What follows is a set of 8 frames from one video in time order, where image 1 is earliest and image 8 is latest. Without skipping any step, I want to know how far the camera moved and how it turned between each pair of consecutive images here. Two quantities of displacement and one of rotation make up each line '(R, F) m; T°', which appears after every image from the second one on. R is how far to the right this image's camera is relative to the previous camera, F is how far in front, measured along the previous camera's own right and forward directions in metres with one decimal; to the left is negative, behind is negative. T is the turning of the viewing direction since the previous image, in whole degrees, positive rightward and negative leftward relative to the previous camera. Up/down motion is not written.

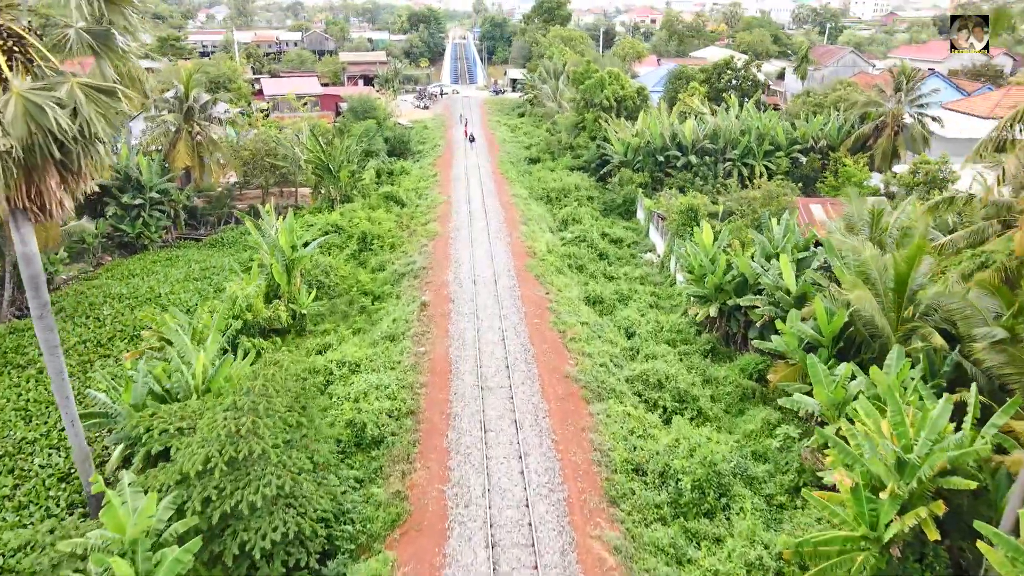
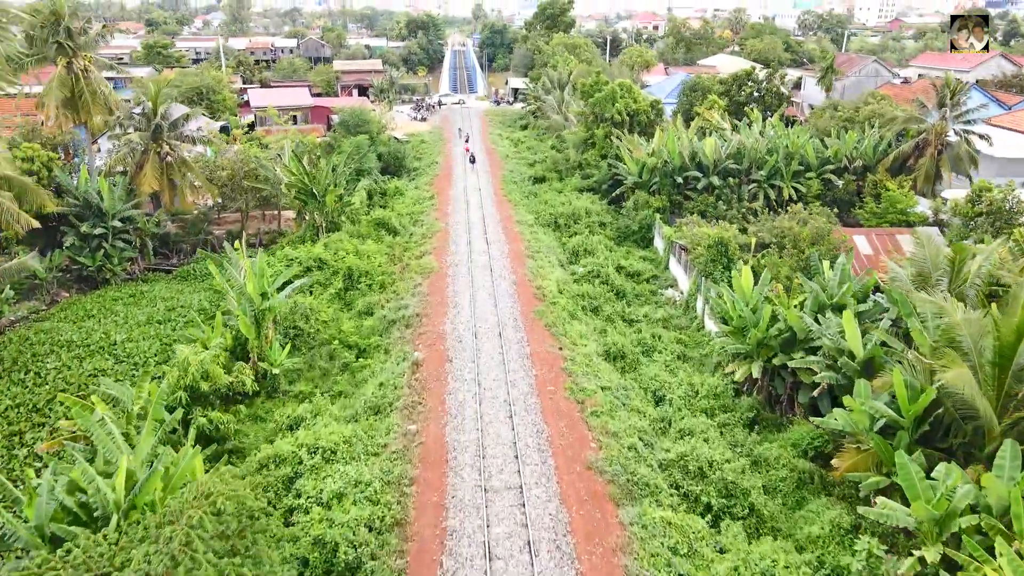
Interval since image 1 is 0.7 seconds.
(-0.1, +2.3) m; 0°
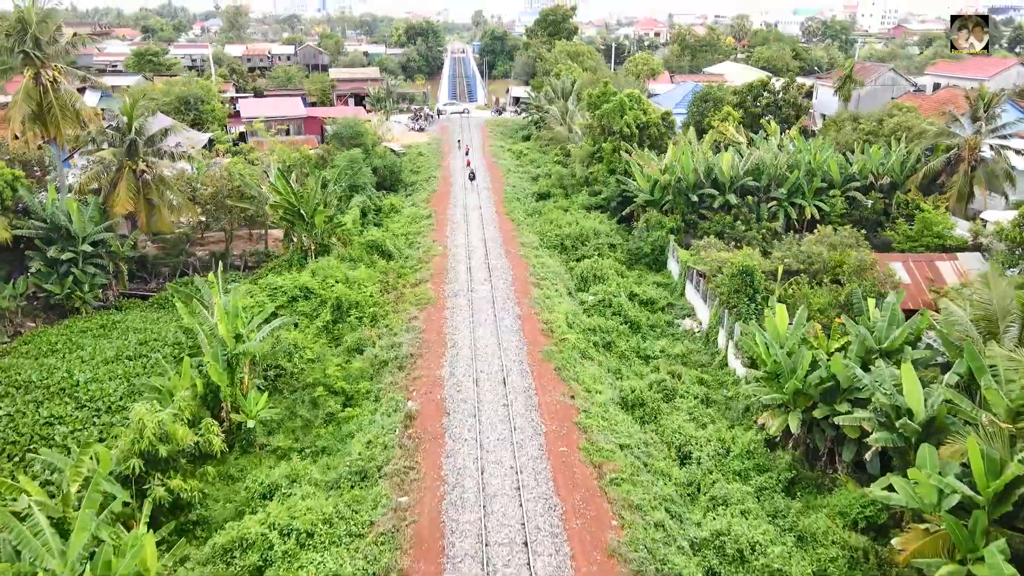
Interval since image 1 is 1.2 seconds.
(-0.1, +1.5) m; 0°
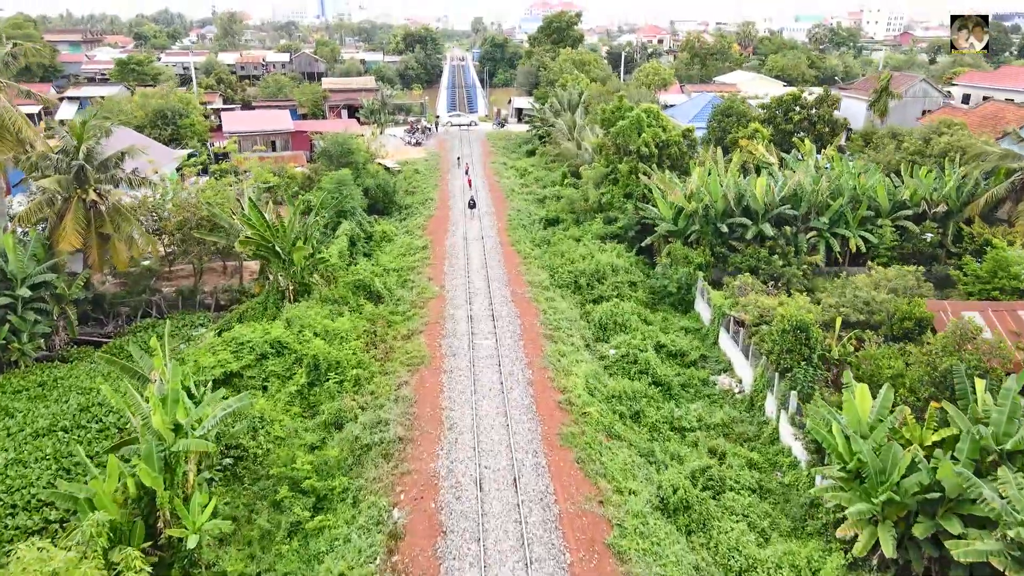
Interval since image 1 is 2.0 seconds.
(-0.2, +2.6) m; 0°
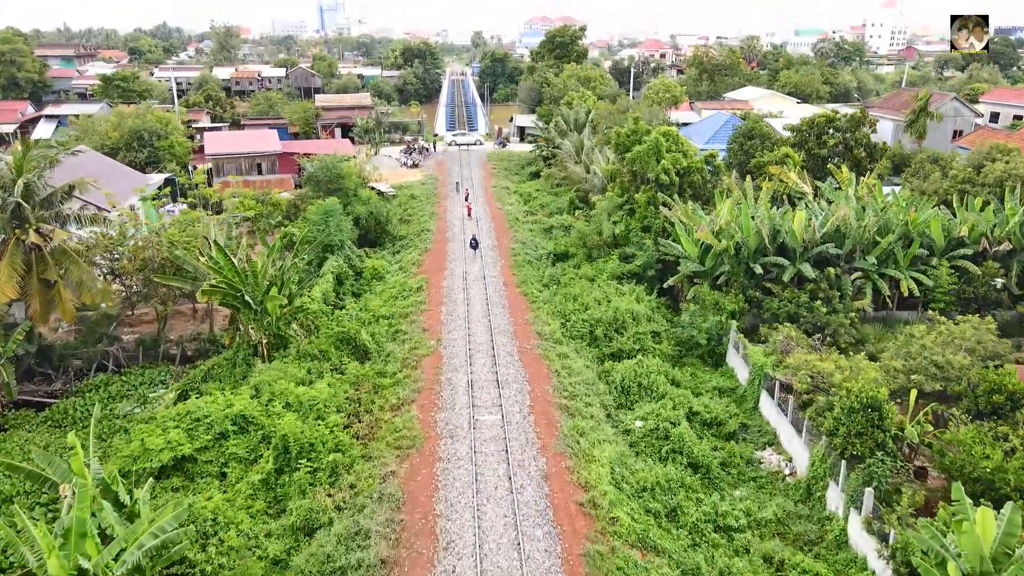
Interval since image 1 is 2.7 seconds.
(-0.2, +2.3) m; 0°
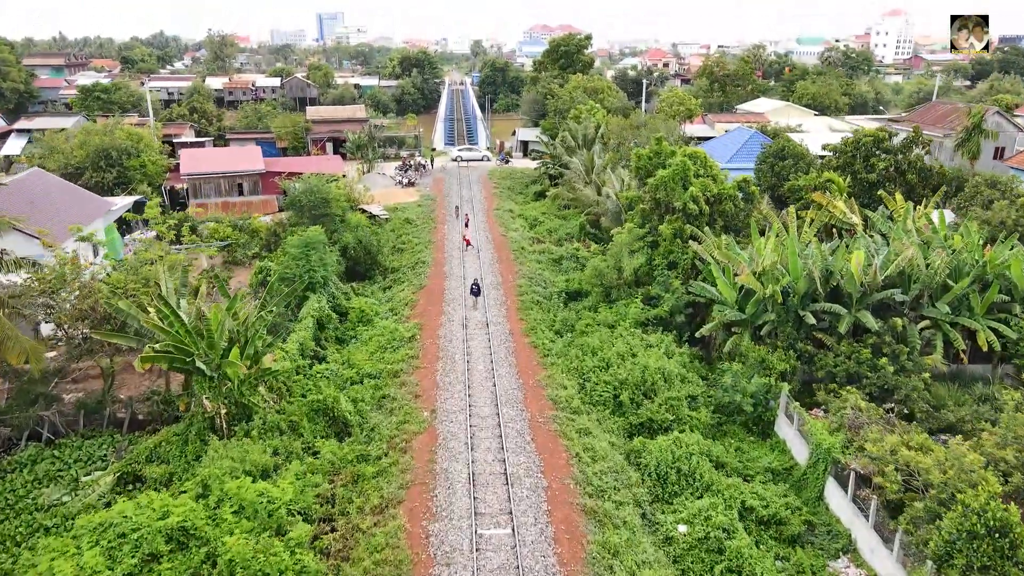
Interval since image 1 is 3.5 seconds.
(-0.2, +2.6) m; 0°
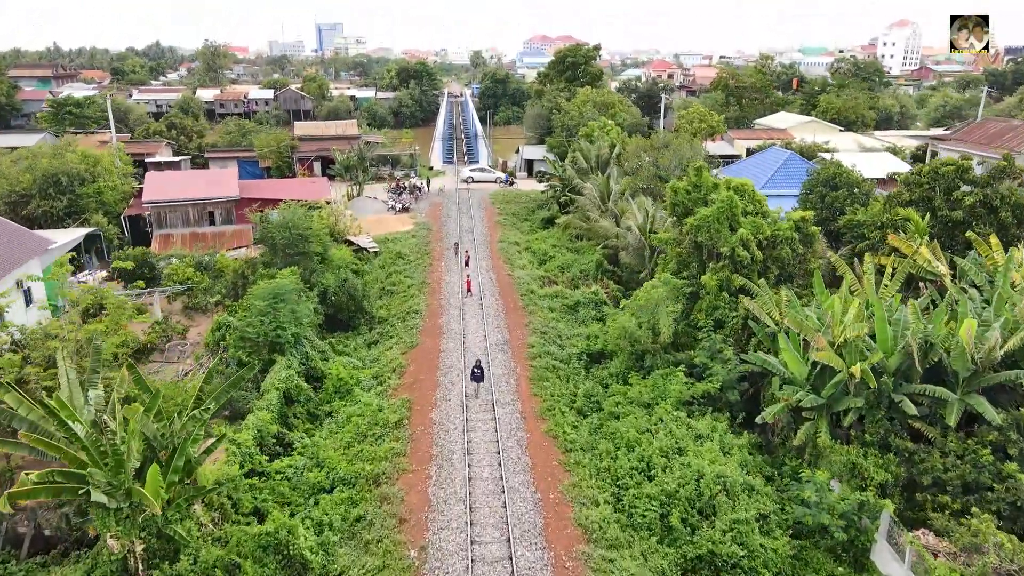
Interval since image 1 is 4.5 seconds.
(-0.2, +3.2) m; 0°
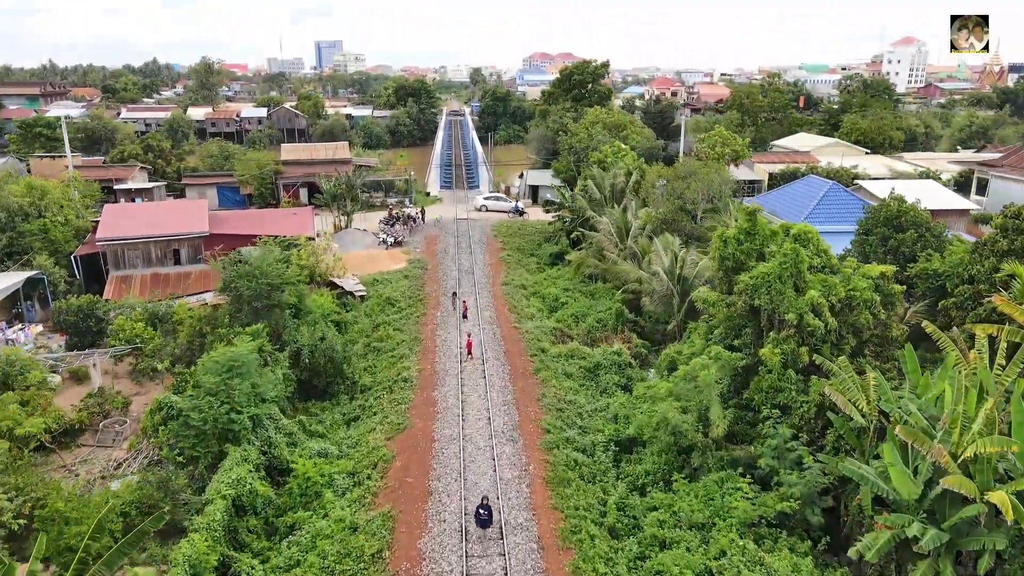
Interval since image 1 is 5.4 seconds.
(-0.2, +3.0) m; 0°
